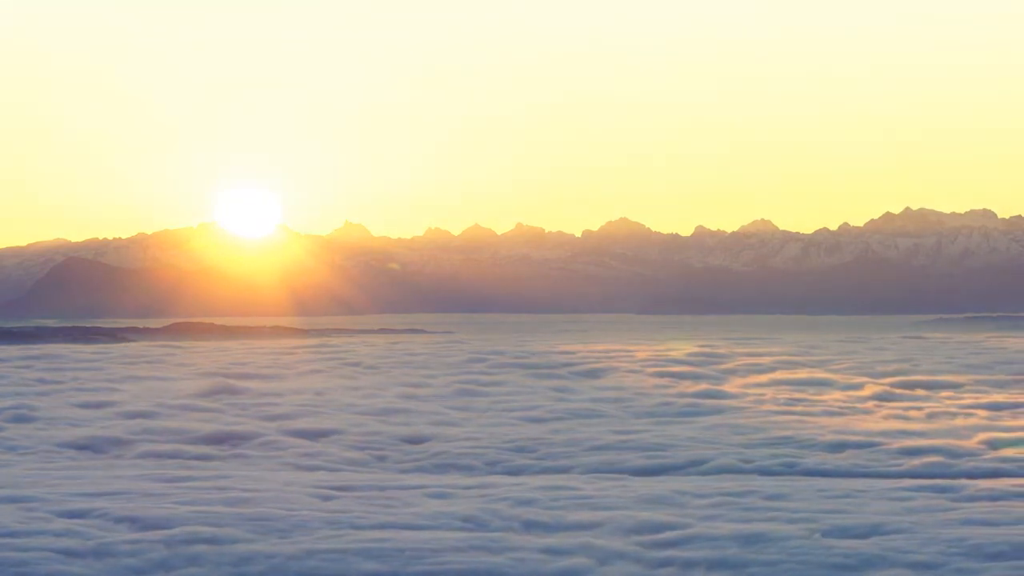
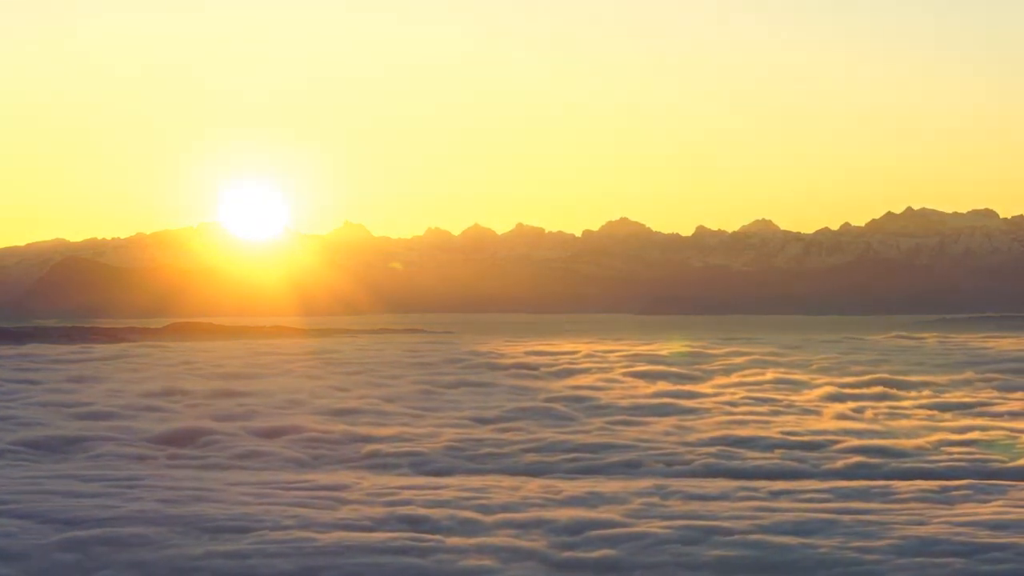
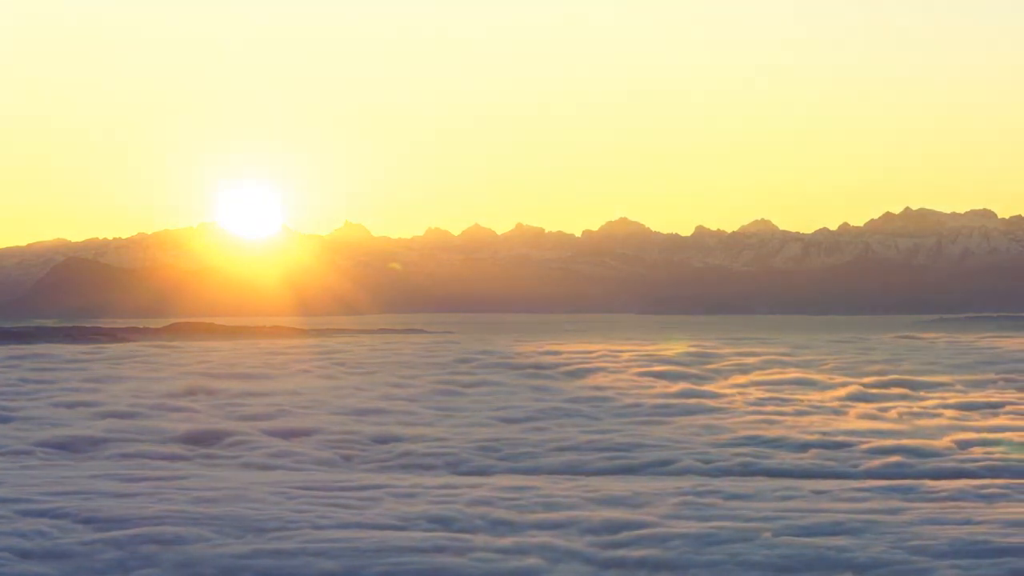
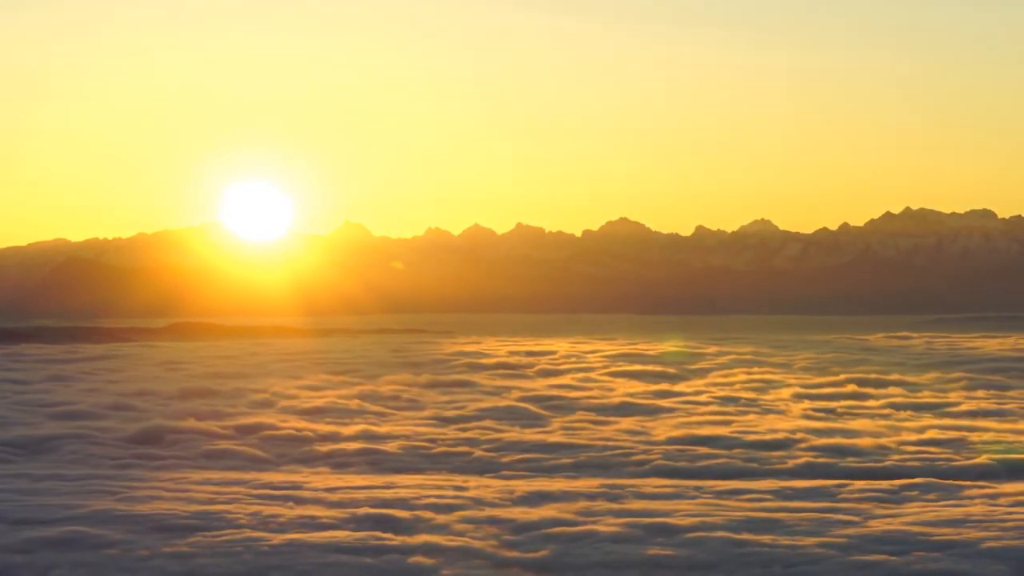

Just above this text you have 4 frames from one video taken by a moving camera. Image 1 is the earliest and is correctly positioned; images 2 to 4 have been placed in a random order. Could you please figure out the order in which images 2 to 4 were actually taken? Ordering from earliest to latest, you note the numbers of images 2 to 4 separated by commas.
3, 2, 4
